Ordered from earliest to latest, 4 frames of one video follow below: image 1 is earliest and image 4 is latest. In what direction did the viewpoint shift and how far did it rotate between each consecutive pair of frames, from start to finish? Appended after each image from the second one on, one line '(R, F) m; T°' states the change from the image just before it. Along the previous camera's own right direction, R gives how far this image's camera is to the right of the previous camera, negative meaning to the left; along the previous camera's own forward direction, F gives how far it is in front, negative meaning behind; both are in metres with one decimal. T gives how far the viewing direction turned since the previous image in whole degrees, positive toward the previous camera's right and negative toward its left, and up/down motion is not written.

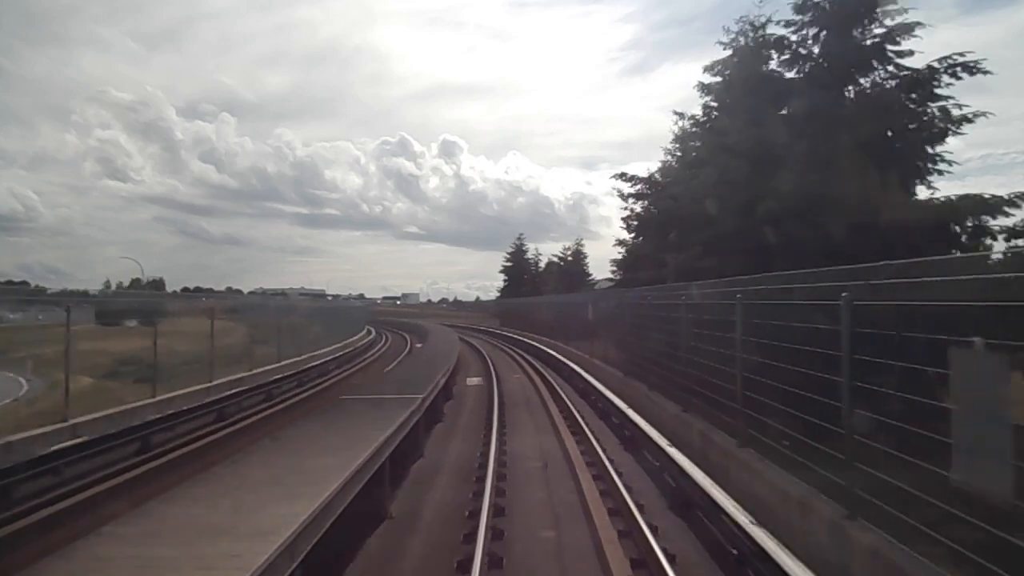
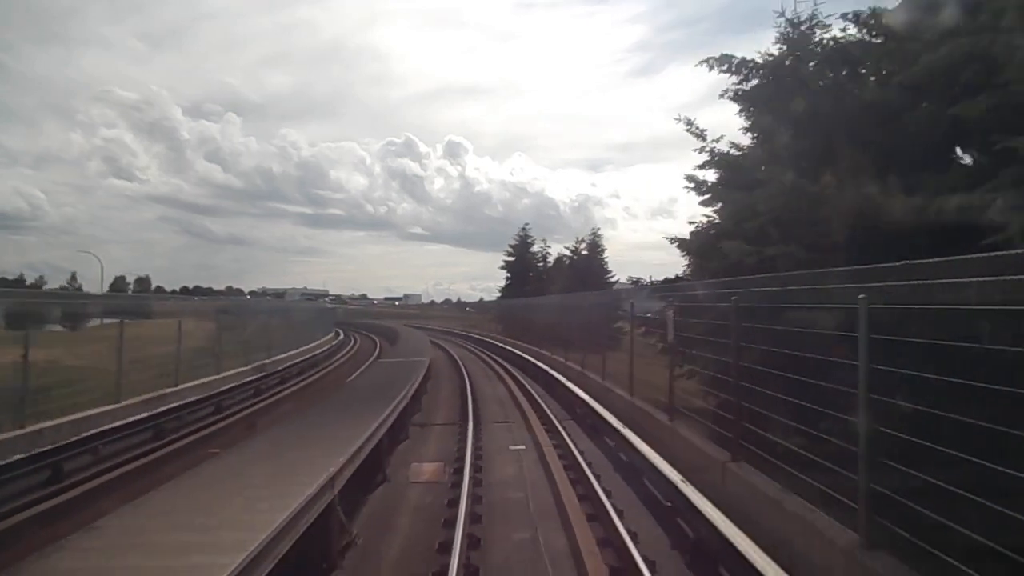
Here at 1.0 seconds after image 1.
(+0.1, +1.6) m; 0°
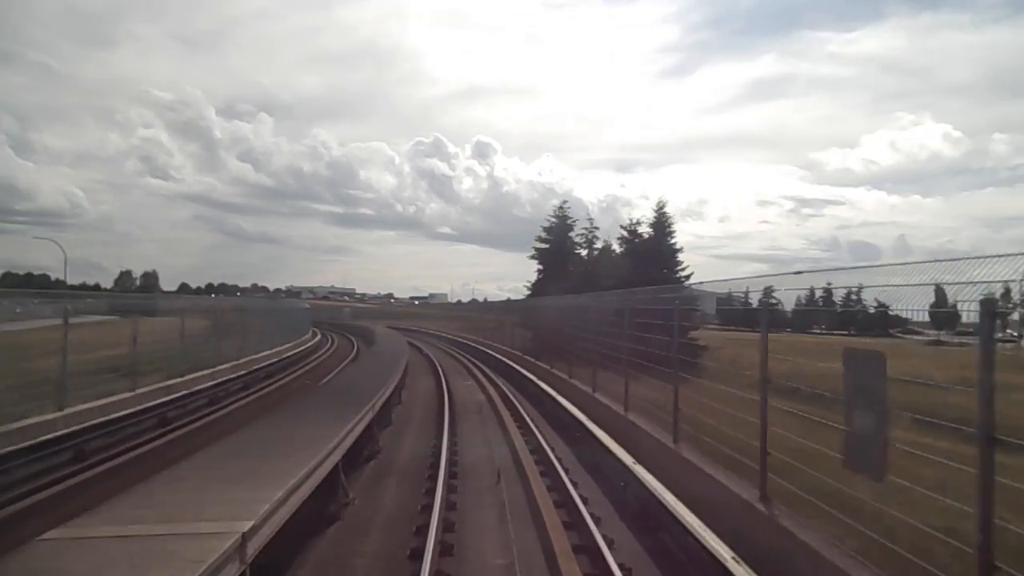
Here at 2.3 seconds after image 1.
(+0.1, +1.7) m; -2°
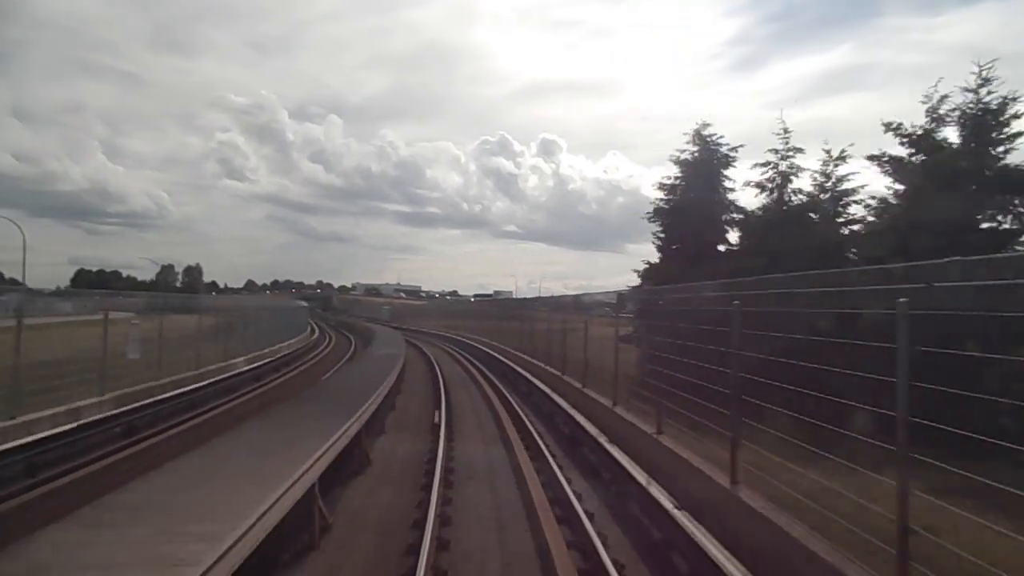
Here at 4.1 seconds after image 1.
(+0.2, +2.2) m; -4°
